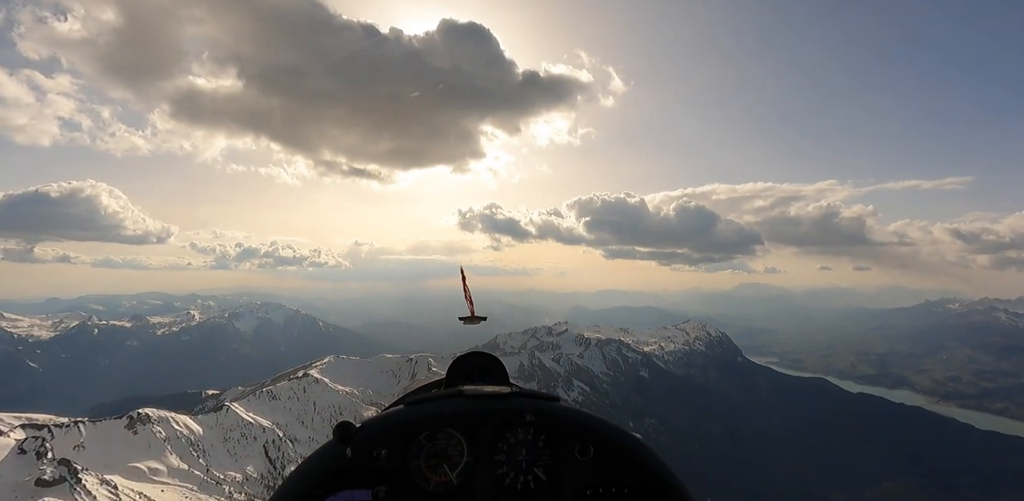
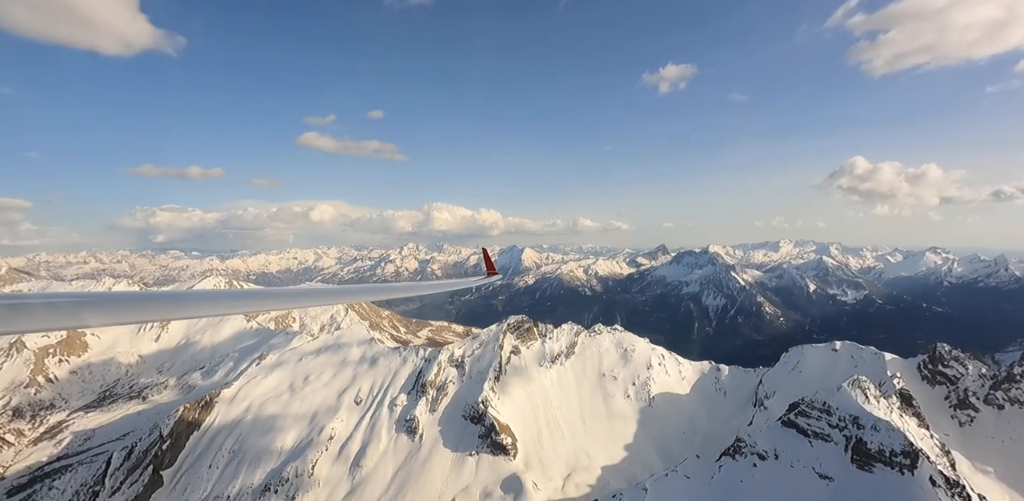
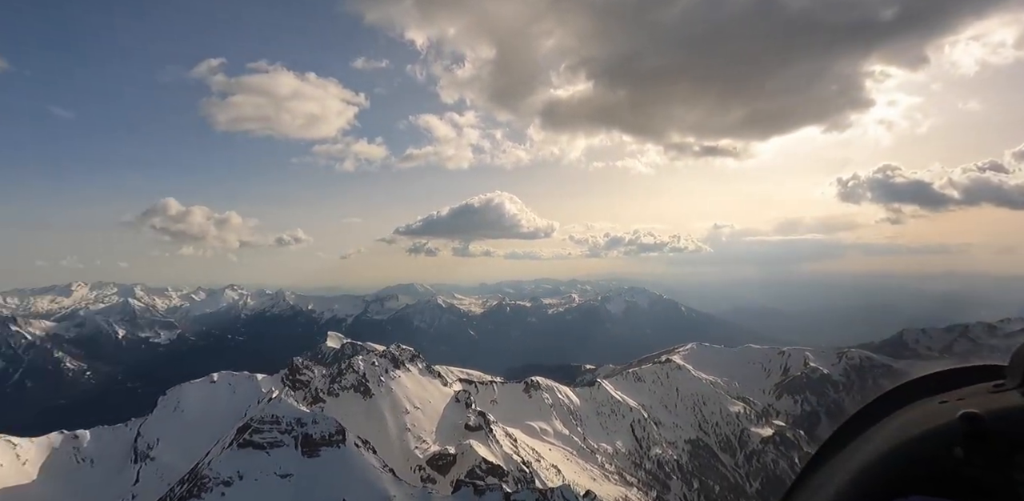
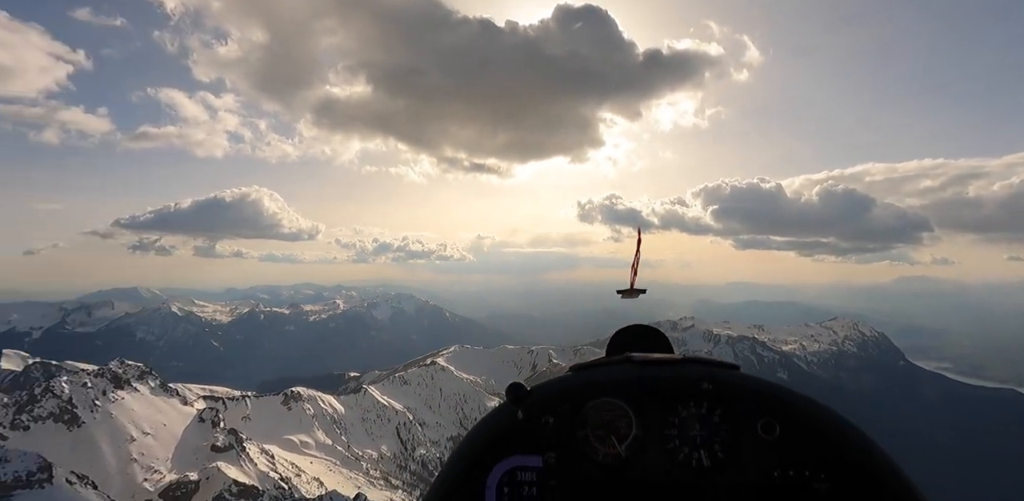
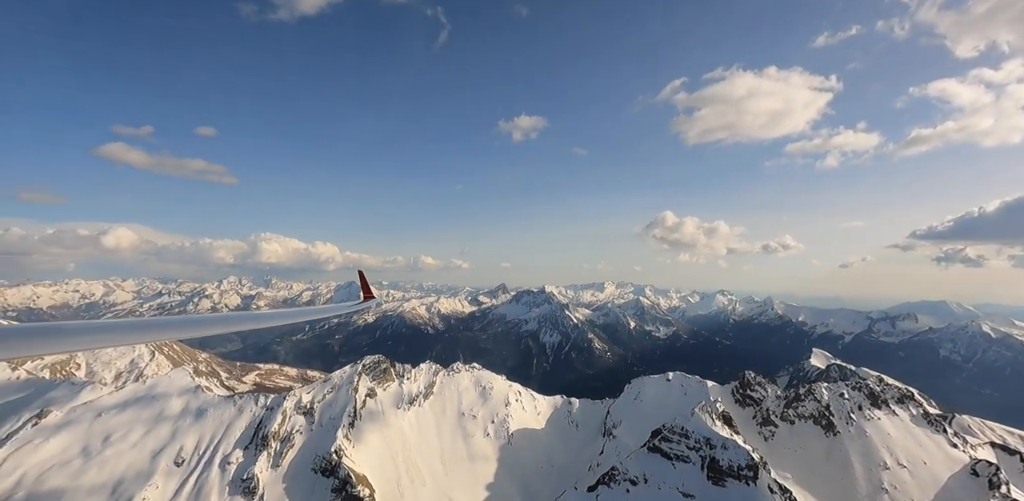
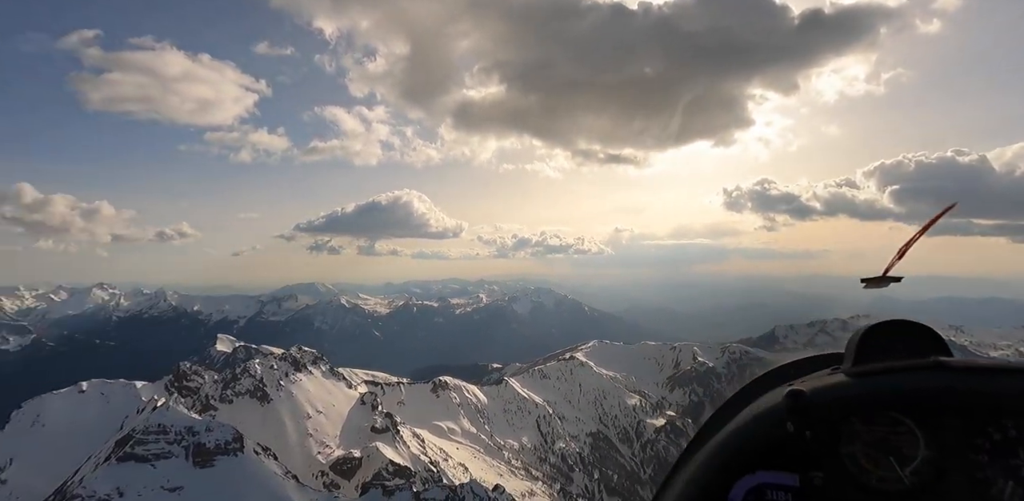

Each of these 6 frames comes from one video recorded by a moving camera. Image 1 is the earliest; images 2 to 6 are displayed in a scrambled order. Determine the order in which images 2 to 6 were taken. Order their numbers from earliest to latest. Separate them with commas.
4, 6, 3, 5, 2
